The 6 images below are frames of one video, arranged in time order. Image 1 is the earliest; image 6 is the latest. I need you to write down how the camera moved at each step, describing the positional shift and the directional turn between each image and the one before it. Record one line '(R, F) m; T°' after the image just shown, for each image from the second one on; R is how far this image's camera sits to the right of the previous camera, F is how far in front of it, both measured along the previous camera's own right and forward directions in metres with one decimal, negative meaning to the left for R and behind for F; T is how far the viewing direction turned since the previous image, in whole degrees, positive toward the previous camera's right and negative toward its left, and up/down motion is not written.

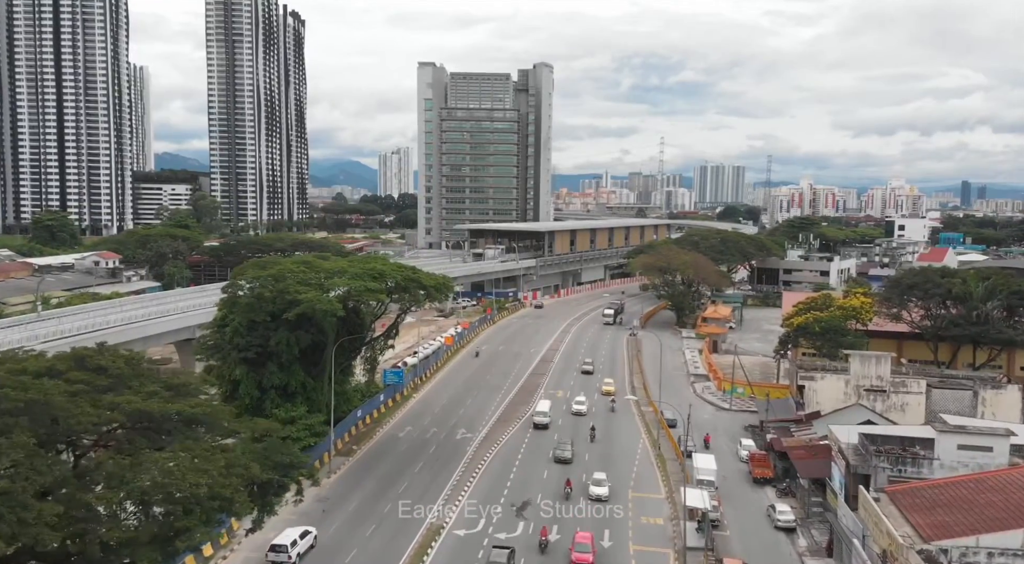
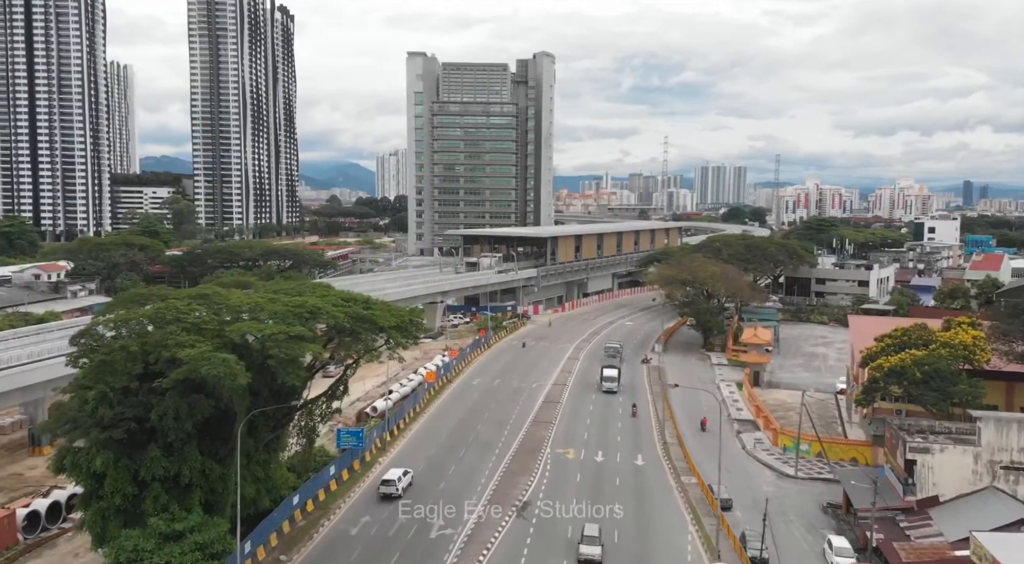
(+0.2, +12.9) m; 0°
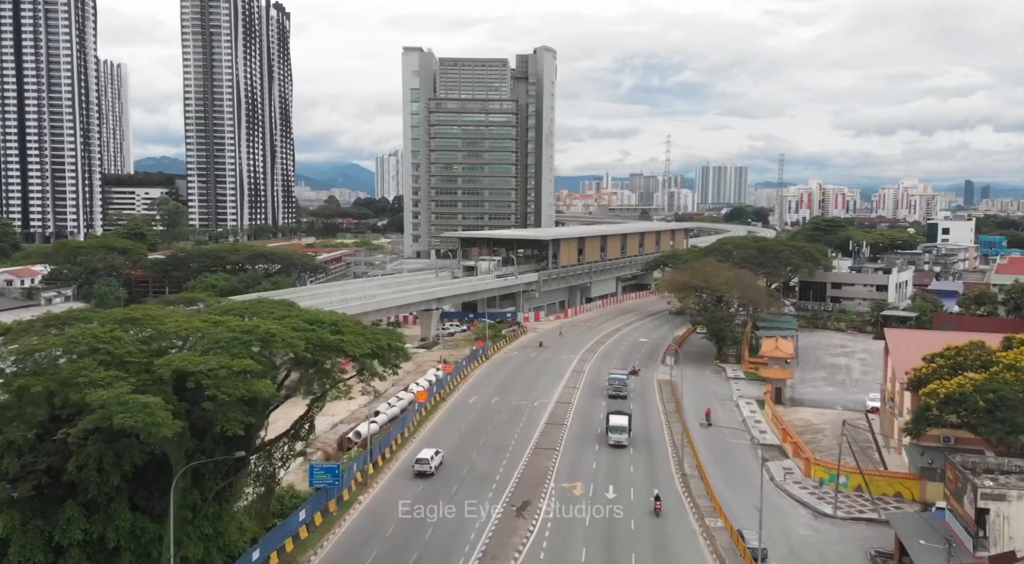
(+0.1, +5.1) m; 0°
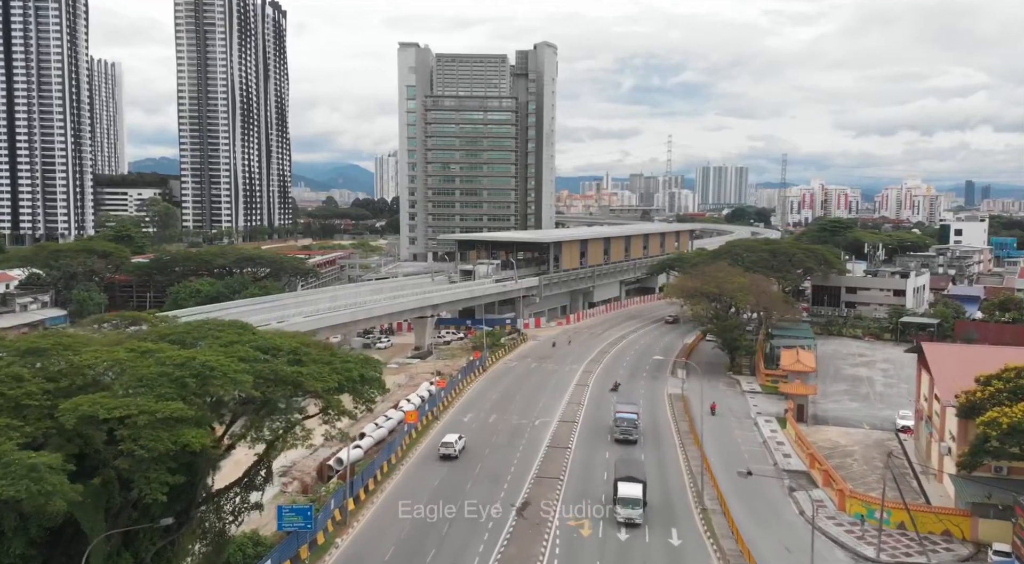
(+0.1, +4.4) m; 0°
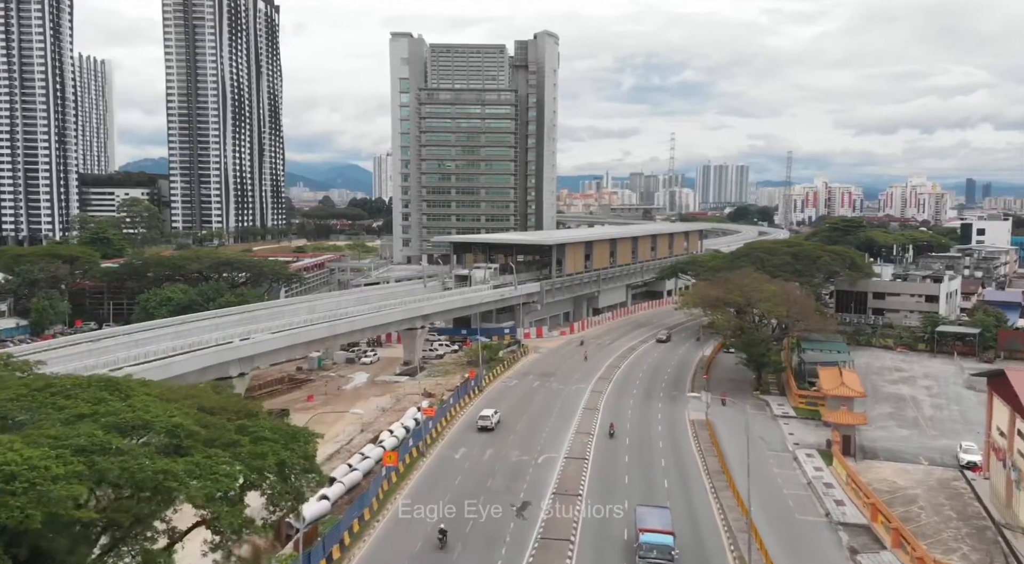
(+0.1, +7.2) m; 0°
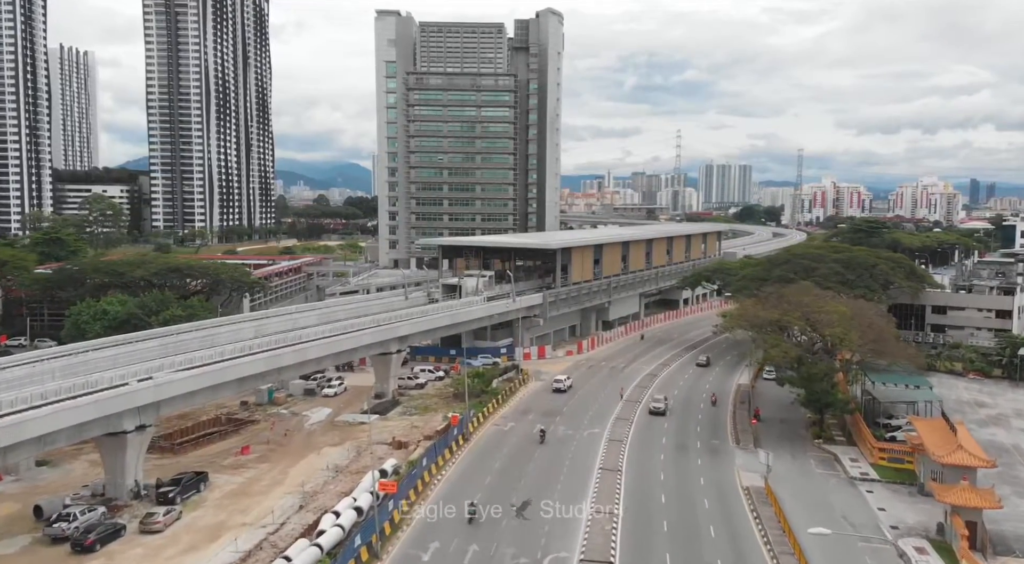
(+0.3, +12.4) m; 0°
